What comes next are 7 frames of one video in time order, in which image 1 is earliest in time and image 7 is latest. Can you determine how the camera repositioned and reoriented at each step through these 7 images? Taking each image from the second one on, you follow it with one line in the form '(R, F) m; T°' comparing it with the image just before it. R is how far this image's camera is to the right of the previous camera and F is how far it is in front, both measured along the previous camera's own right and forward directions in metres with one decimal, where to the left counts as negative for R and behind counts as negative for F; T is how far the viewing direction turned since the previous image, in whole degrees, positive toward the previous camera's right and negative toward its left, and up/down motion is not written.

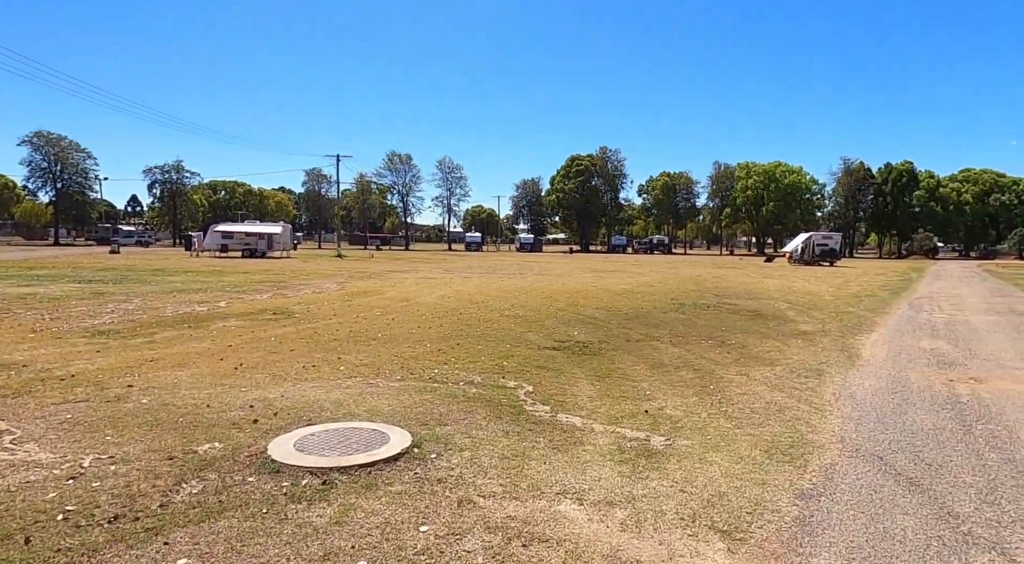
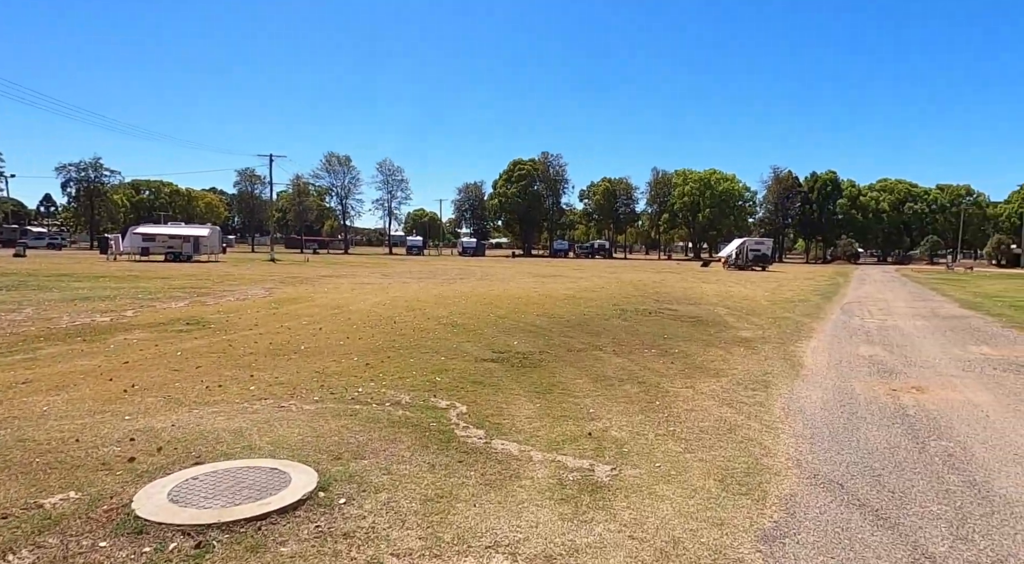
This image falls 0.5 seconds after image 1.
(+0.1, +0.6) m; +5°
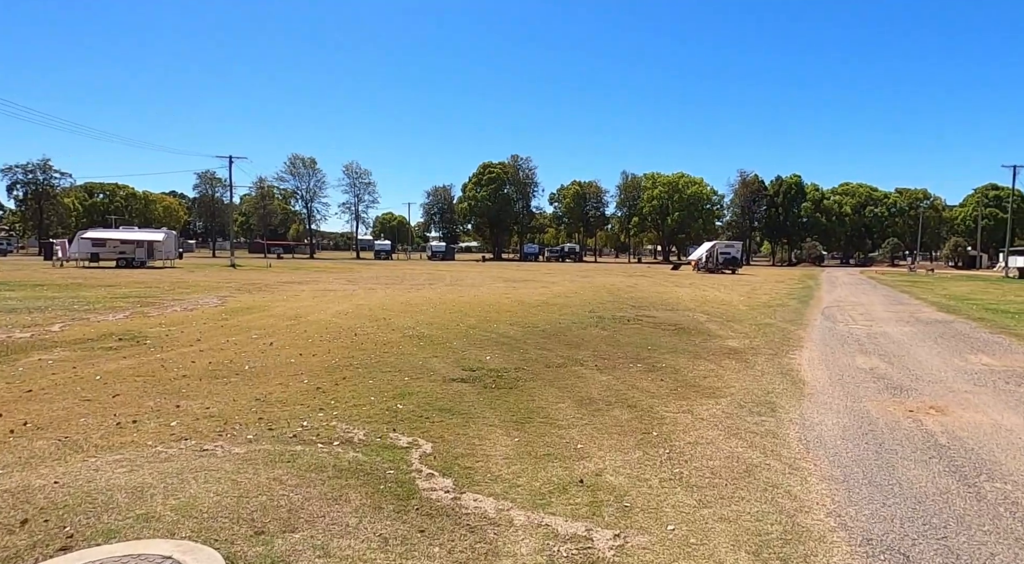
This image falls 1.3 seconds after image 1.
(0.0, +1.0) m; +3°
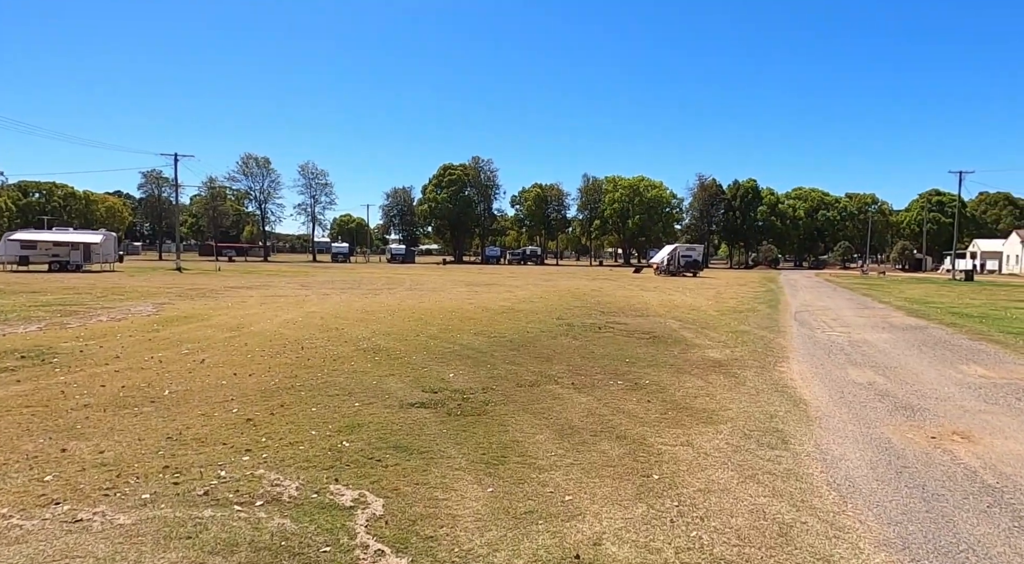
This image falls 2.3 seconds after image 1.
(-0.1, +1.1) m; +3°
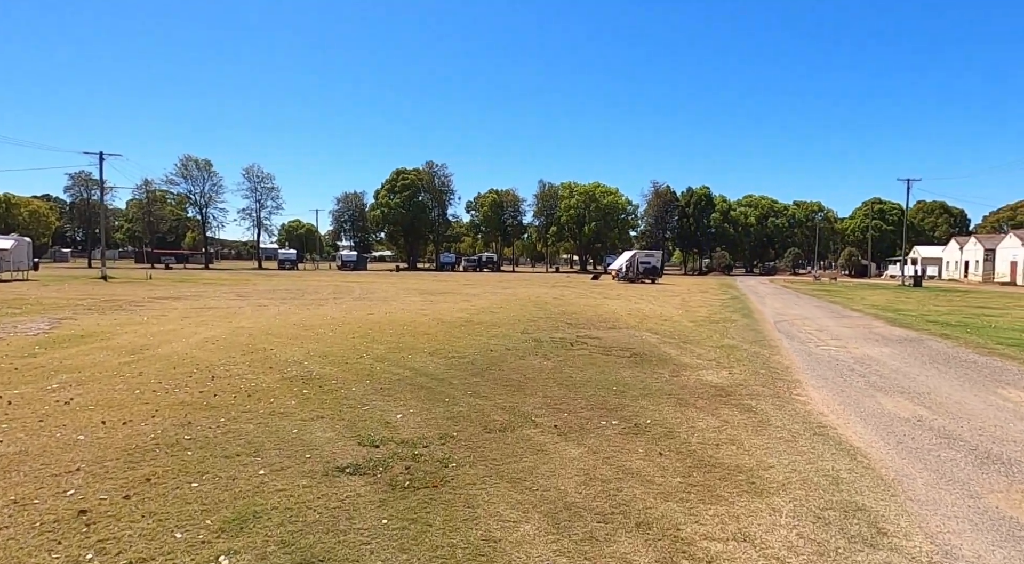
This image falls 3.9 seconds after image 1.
(-0.1, +2.0) m; +4°
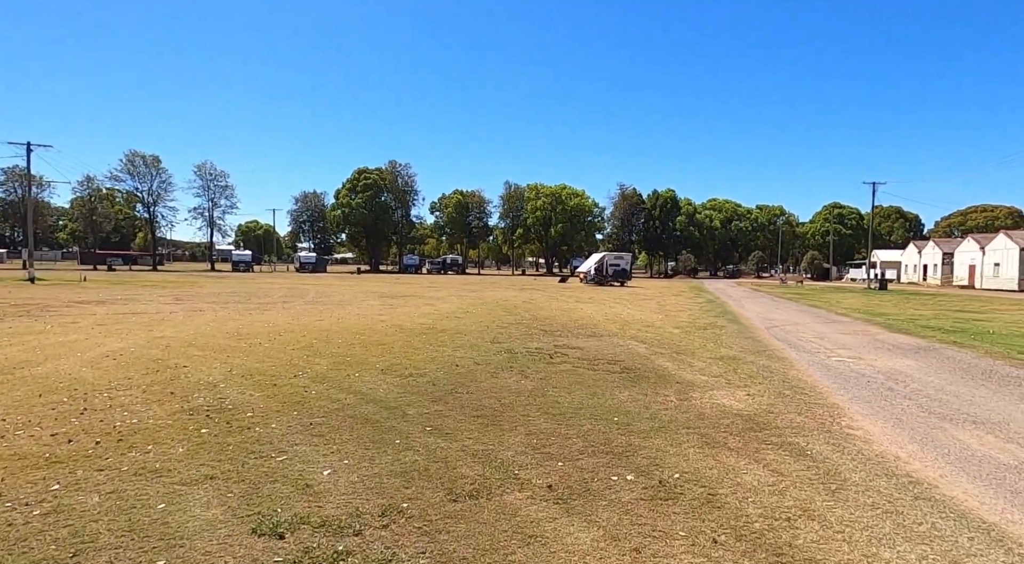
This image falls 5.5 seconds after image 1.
(-0.1, +2.1) m; +3°
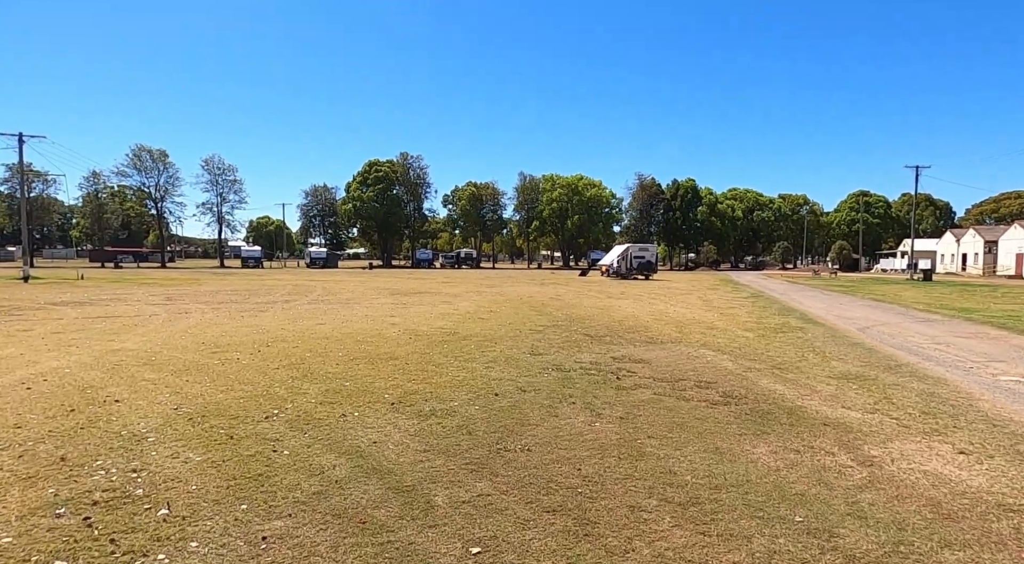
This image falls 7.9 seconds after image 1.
(-0.6, +3.2) m; -1°
